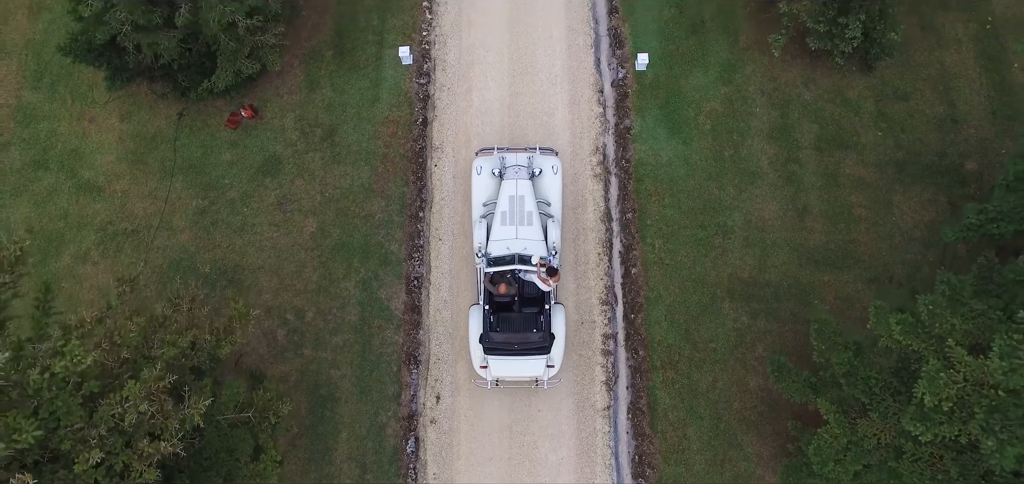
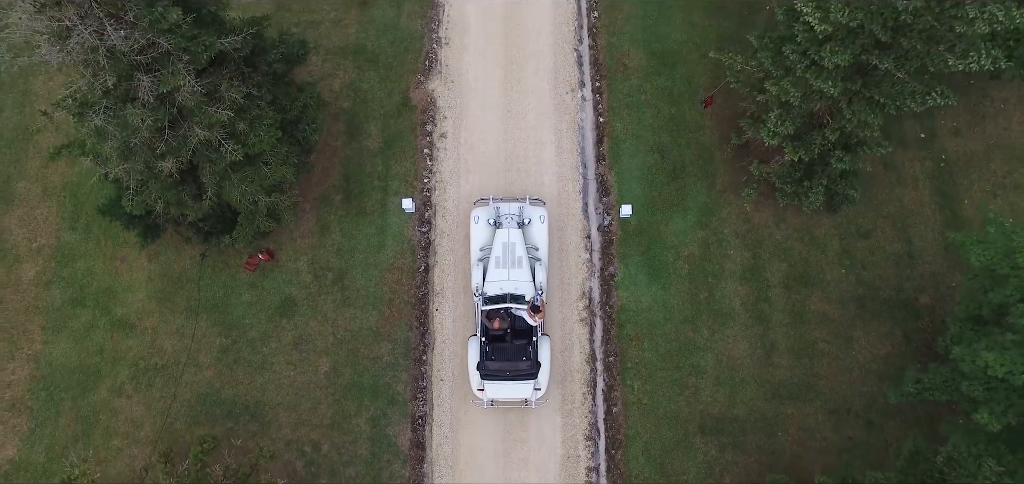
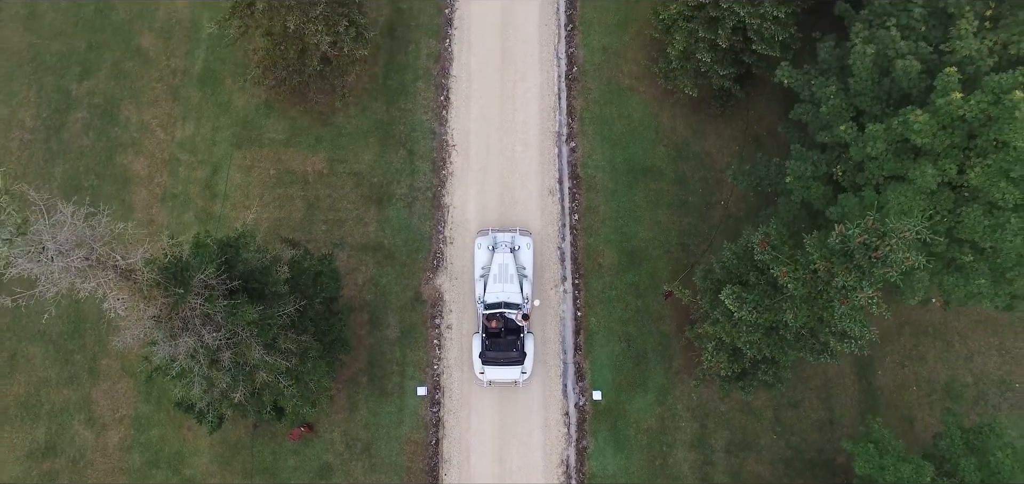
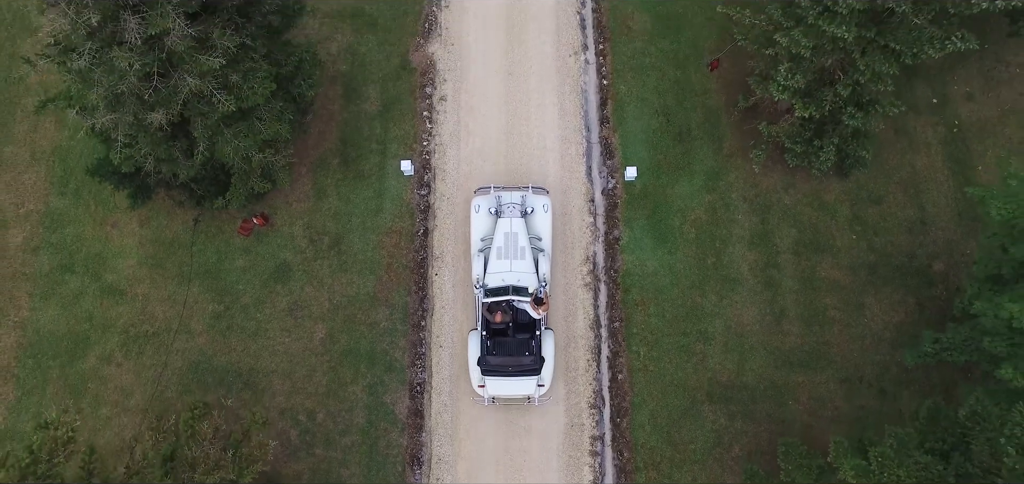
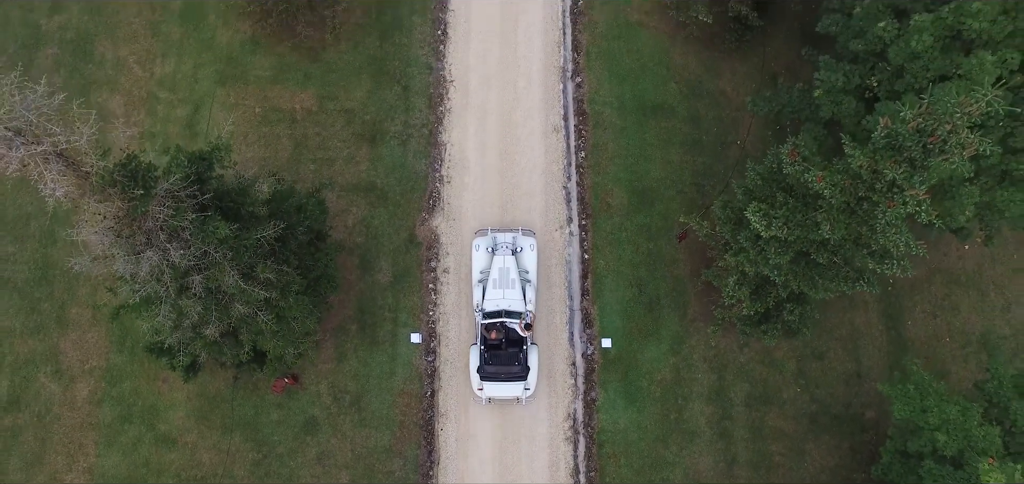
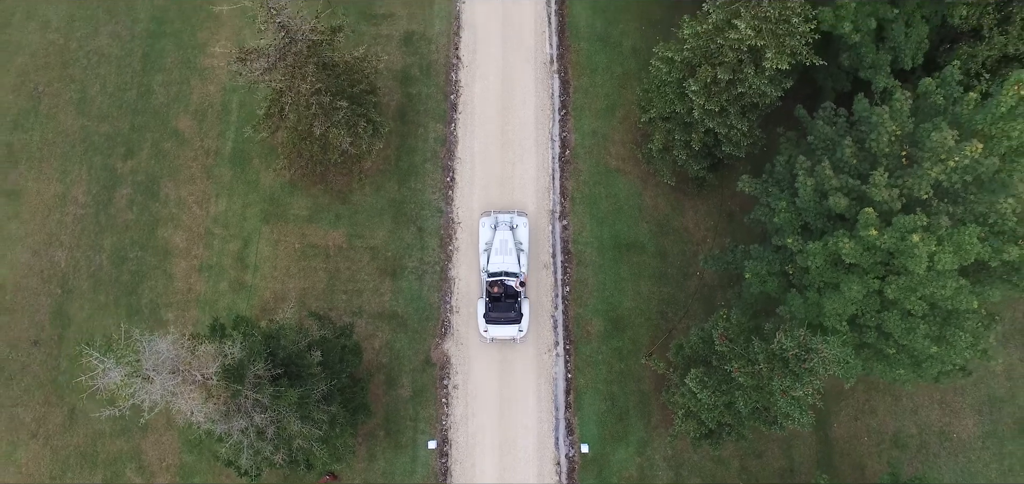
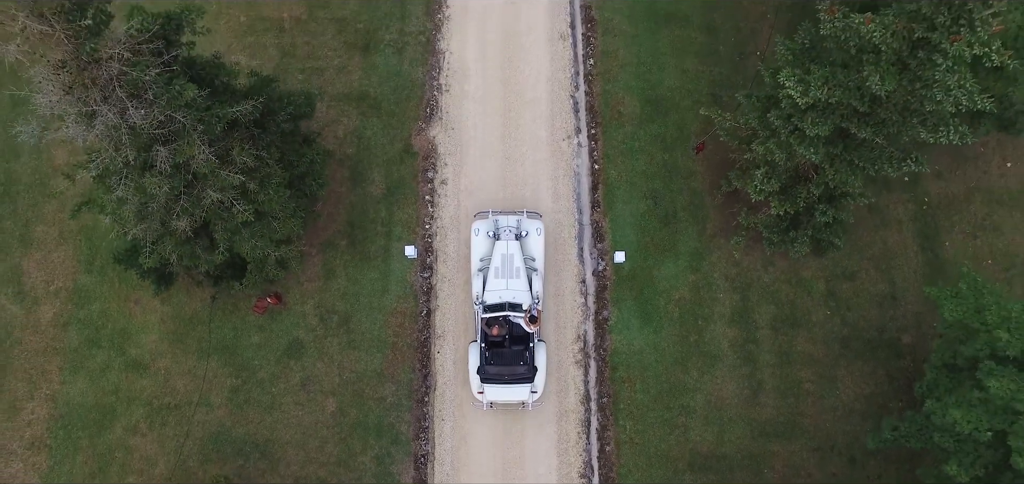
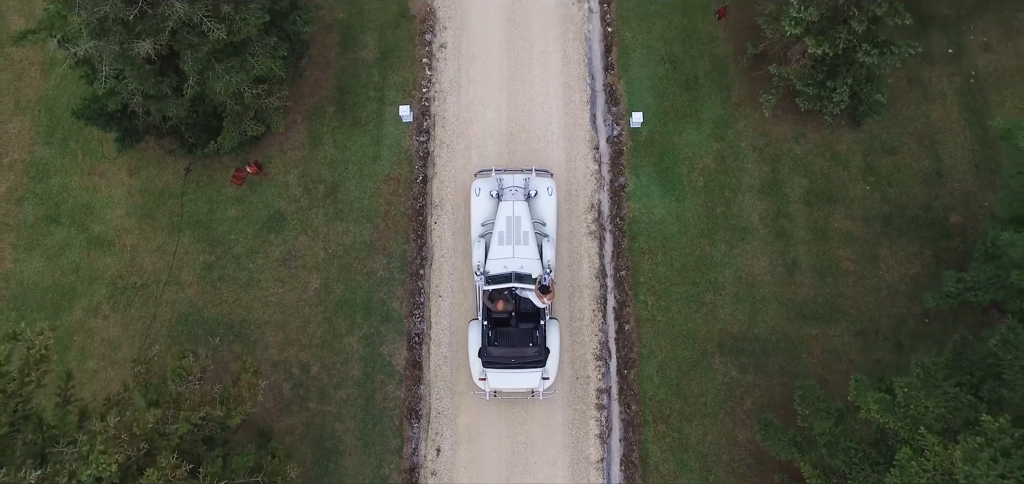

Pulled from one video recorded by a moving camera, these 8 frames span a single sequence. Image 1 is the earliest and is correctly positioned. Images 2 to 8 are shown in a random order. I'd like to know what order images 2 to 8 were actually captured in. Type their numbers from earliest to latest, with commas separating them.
8, 4, 2, 7, 5, 3, 6
